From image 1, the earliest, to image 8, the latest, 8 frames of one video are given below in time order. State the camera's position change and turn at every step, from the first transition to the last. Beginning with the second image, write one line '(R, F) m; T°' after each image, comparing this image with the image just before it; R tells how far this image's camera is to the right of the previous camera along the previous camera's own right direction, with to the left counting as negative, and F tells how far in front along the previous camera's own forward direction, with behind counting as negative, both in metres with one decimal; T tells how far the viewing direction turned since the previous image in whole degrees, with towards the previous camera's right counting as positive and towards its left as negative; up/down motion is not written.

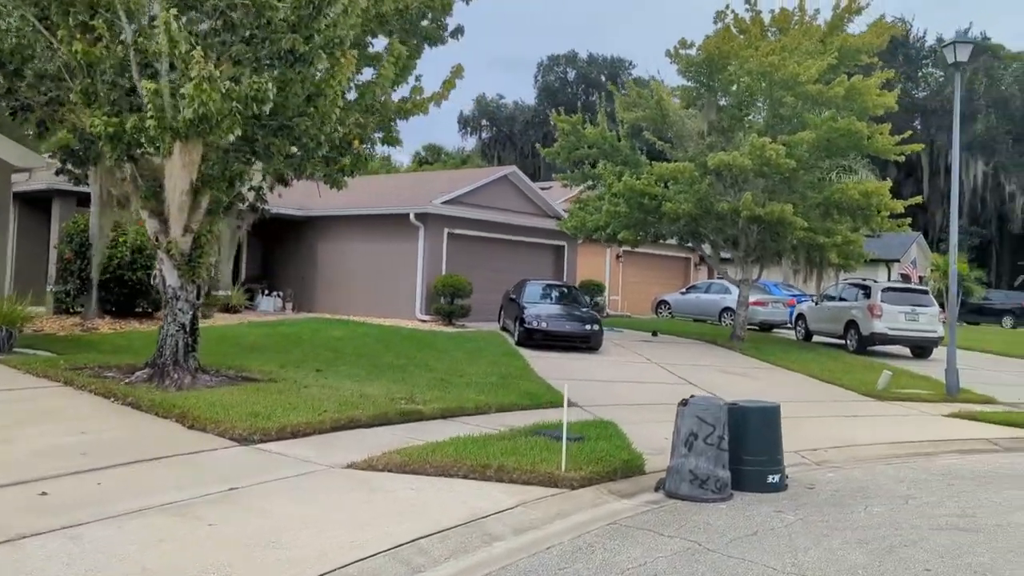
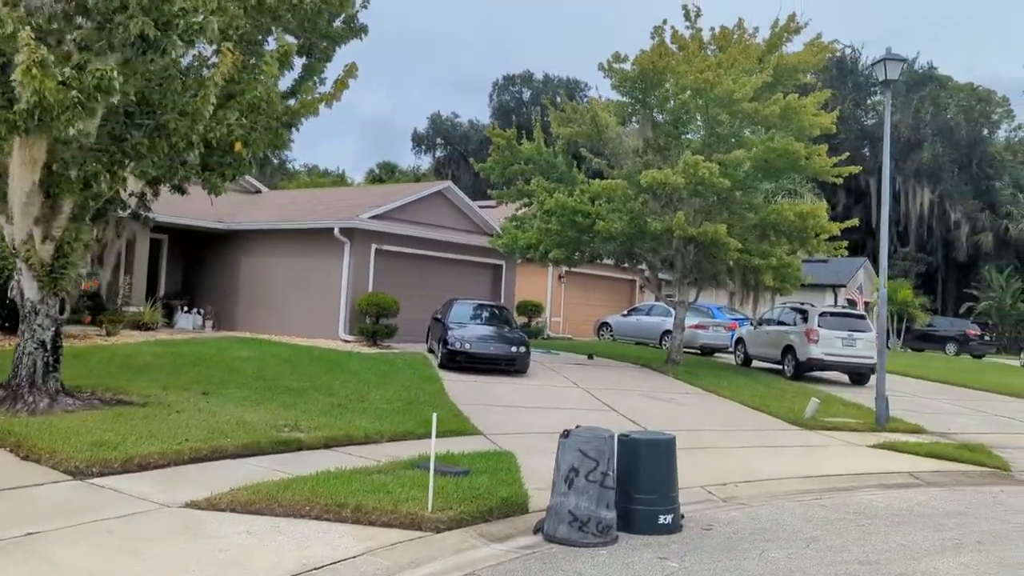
(+0.7, +0.7) m; +3°
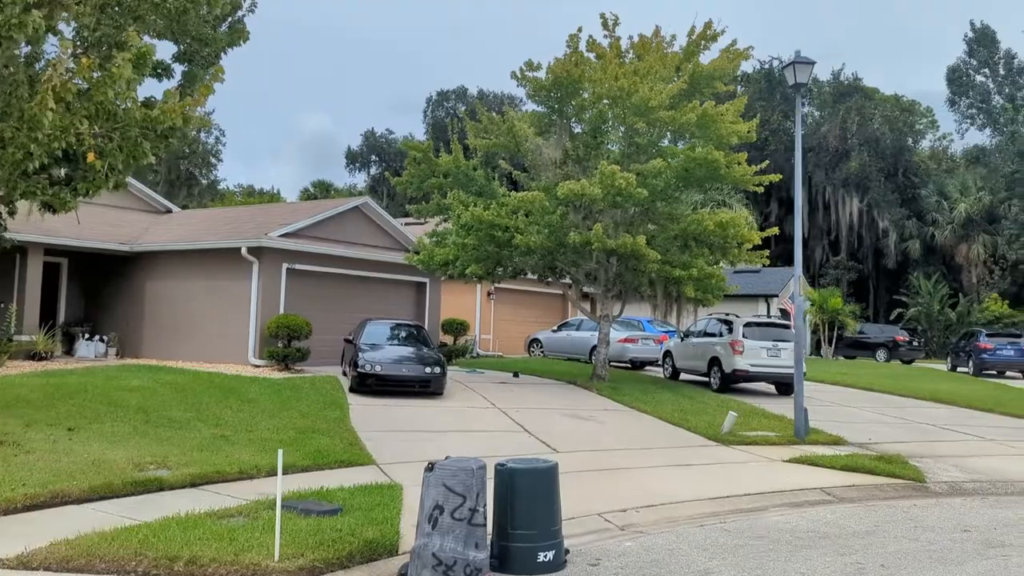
(+0.6, +0.6) m; +4°
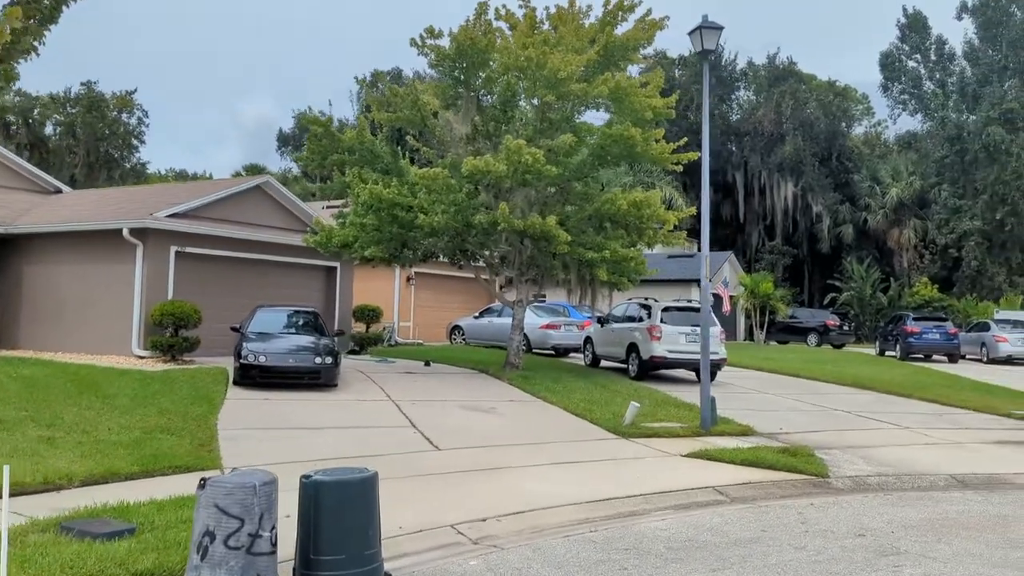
(+0.8, +1.0) m; +3°
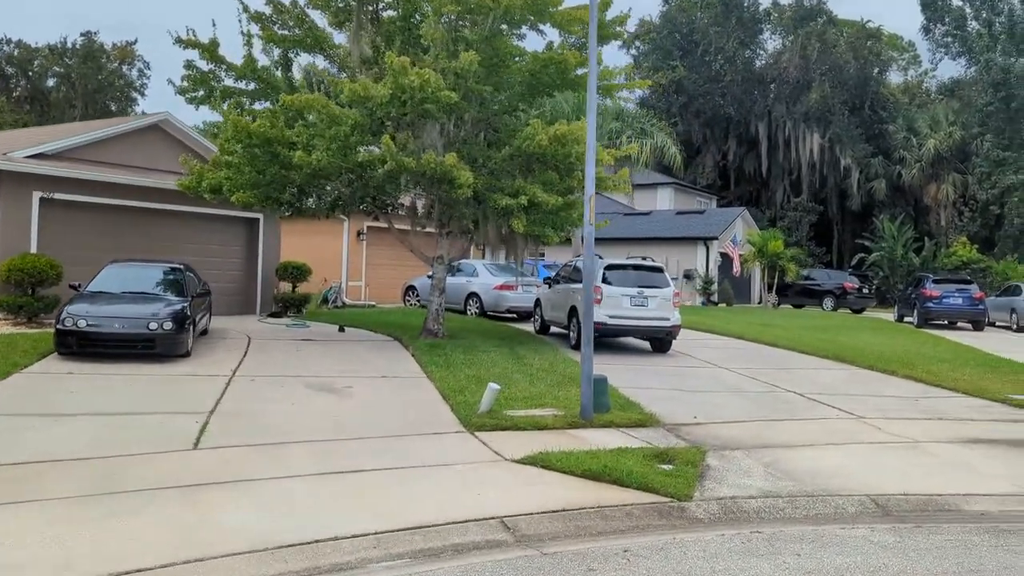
(+2.3, +2.6) m; -3°
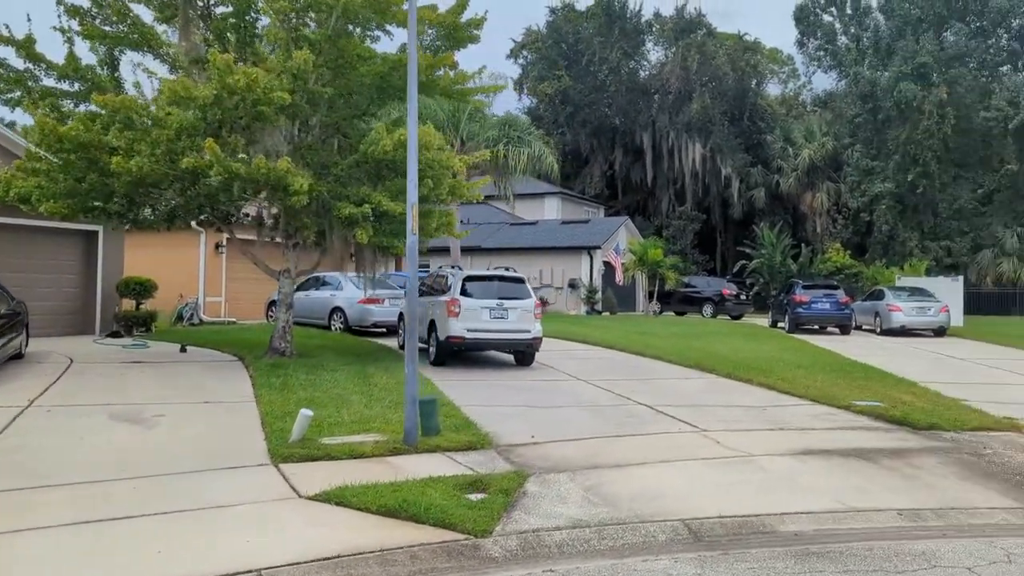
(+0.9, +0.6) m; +6°
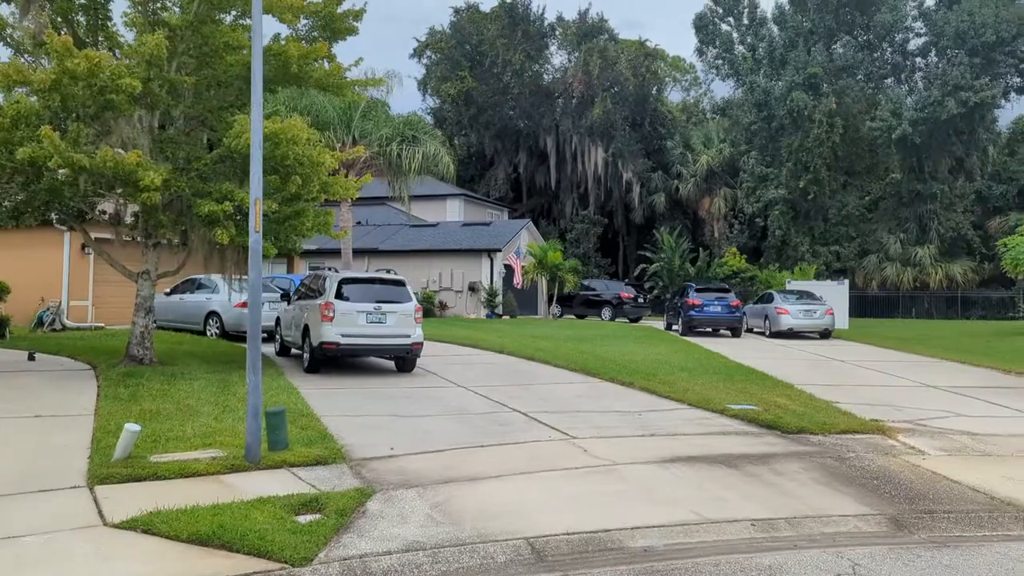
(+0.5, +0.4) m; +6°
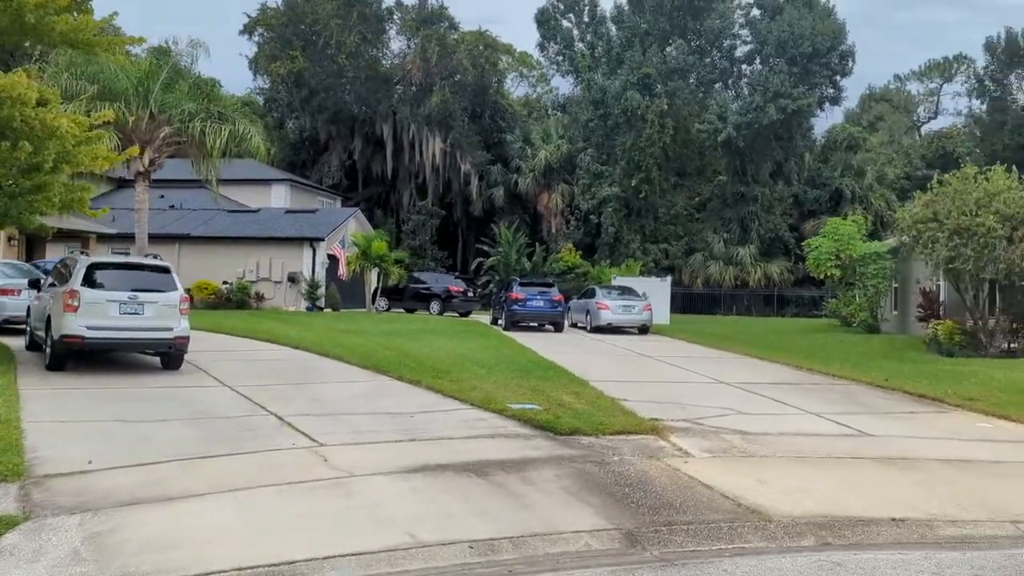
(+1.1, +0.8) m; +10°
